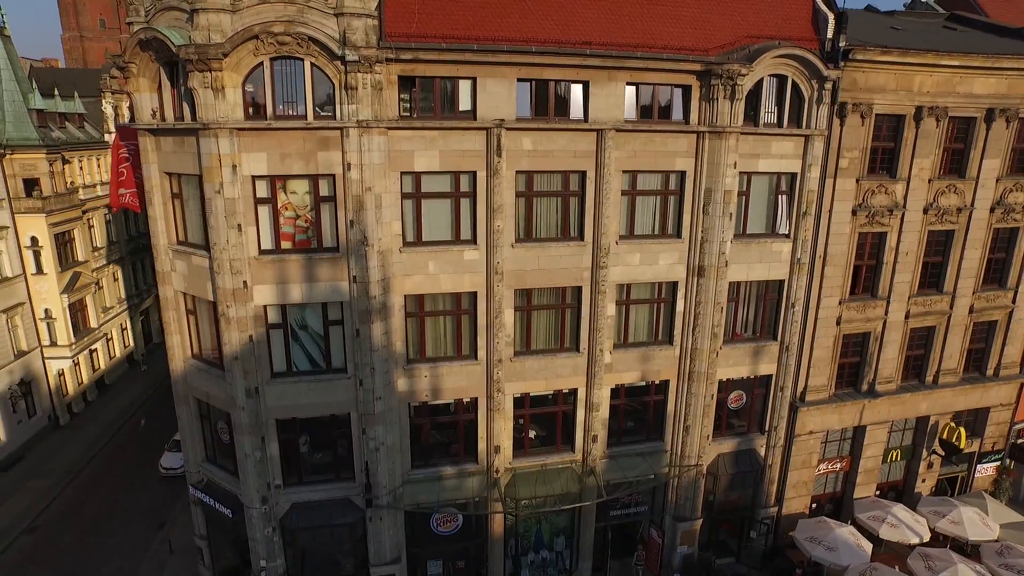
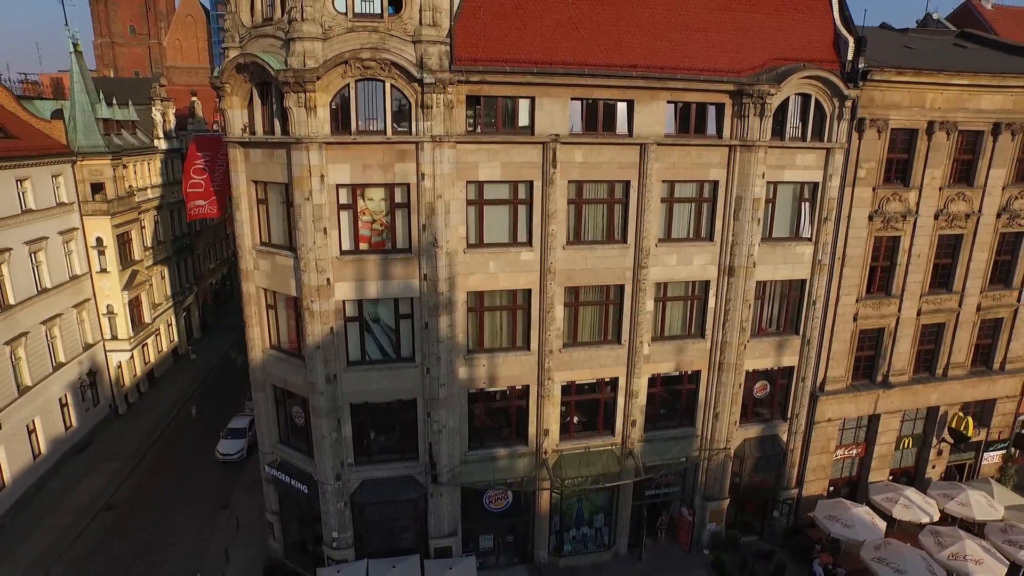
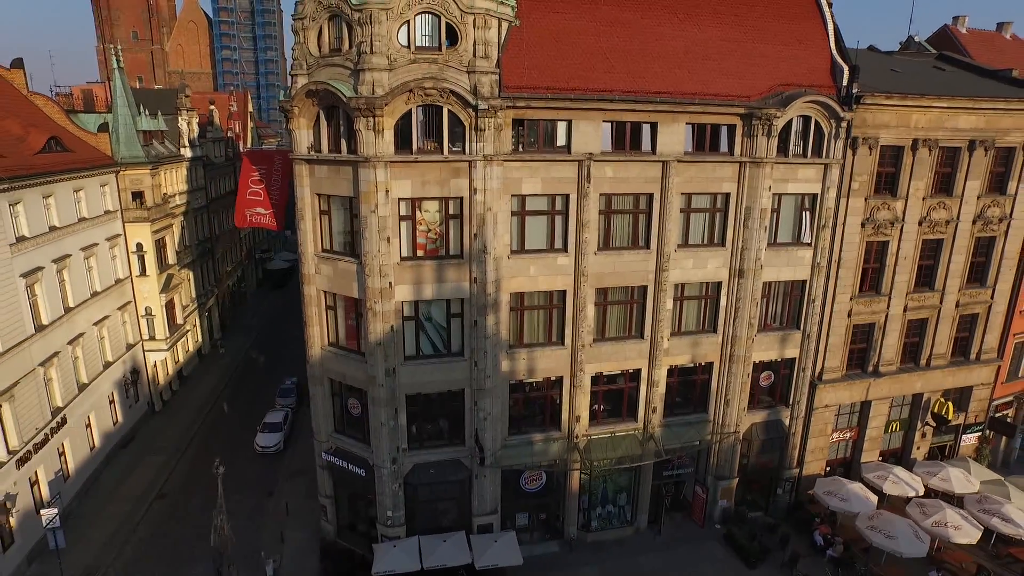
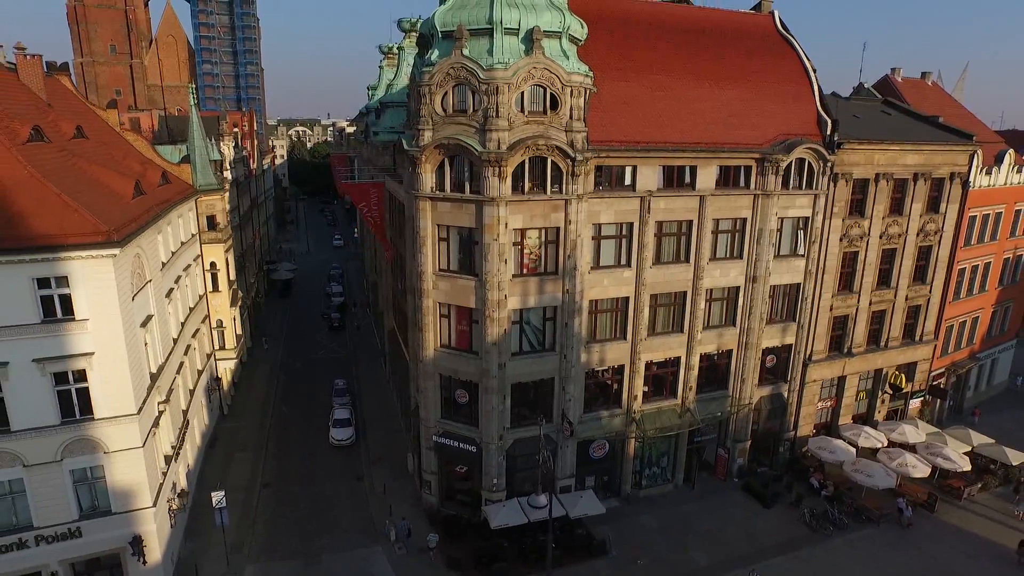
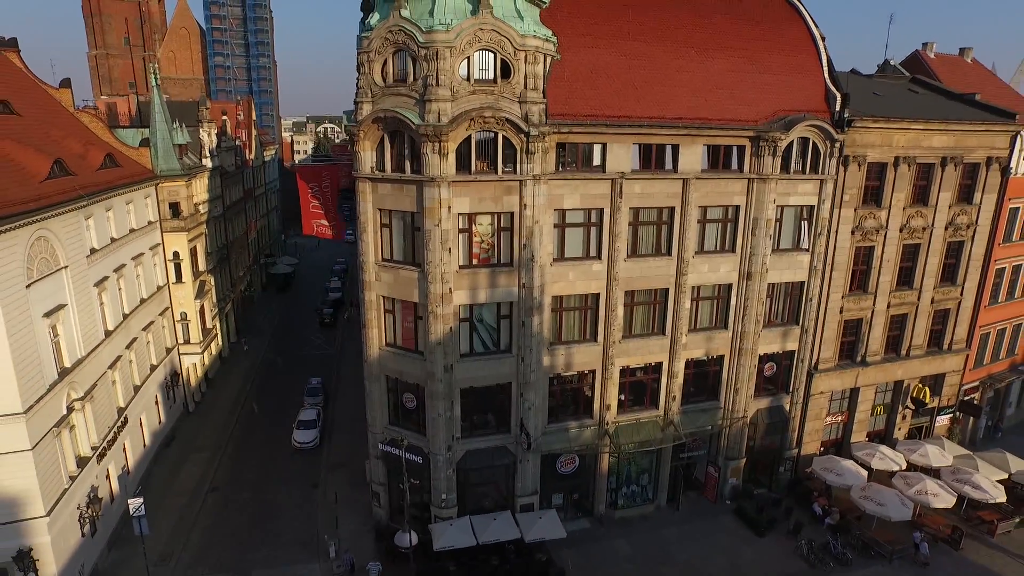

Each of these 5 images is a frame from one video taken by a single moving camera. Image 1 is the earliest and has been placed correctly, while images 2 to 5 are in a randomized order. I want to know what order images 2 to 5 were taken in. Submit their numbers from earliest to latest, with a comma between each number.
2, 3, 5, 4
